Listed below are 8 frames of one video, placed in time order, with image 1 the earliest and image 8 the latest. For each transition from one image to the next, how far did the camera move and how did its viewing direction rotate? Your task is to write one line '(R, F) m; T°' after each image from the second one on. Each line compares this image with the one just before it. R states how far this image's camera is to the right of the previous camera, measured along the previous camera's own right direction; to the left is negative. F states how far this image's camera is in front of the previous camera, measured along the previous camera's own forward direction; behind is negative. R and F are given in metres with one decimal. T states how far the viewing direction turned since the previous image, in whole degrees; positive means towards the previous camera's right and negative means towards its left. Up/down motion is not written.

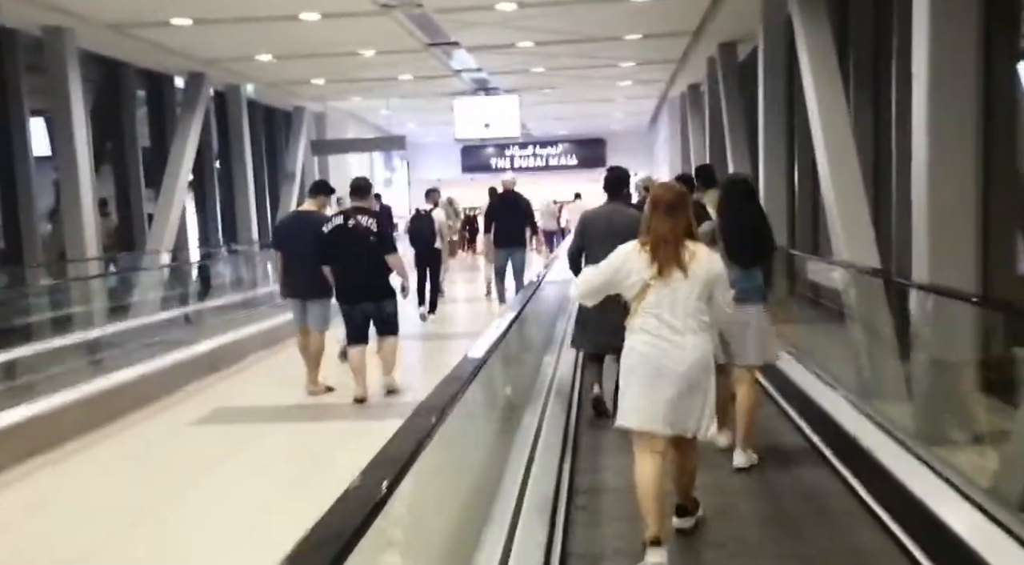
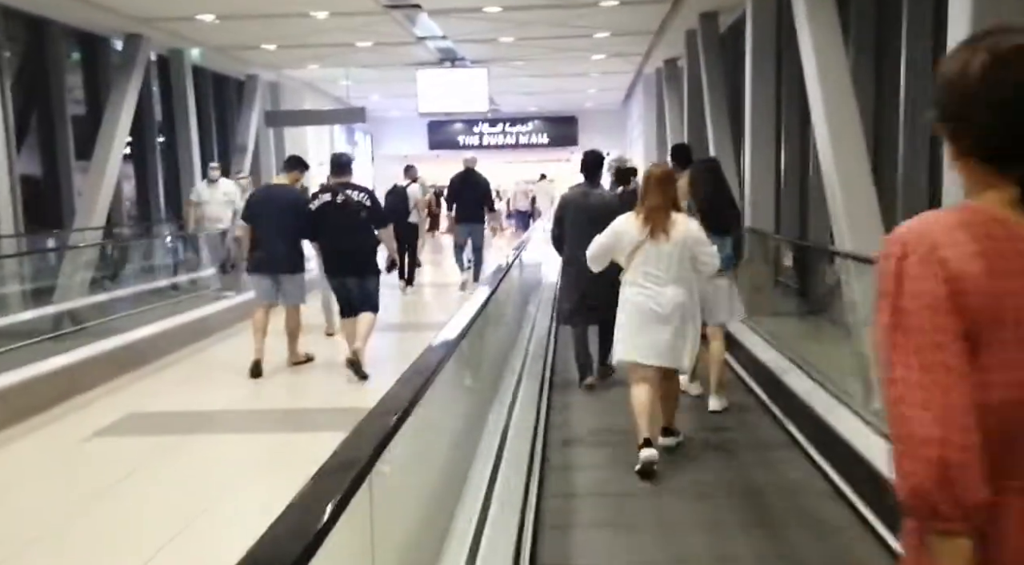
(+0.1, +0.9) m; +2°
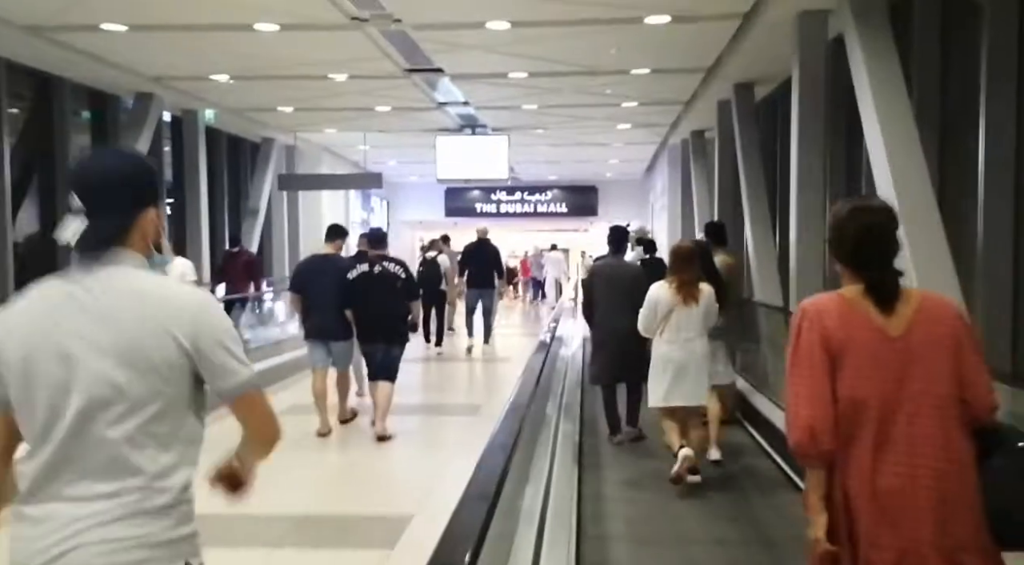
(-0.1, +0.6) m; -1°
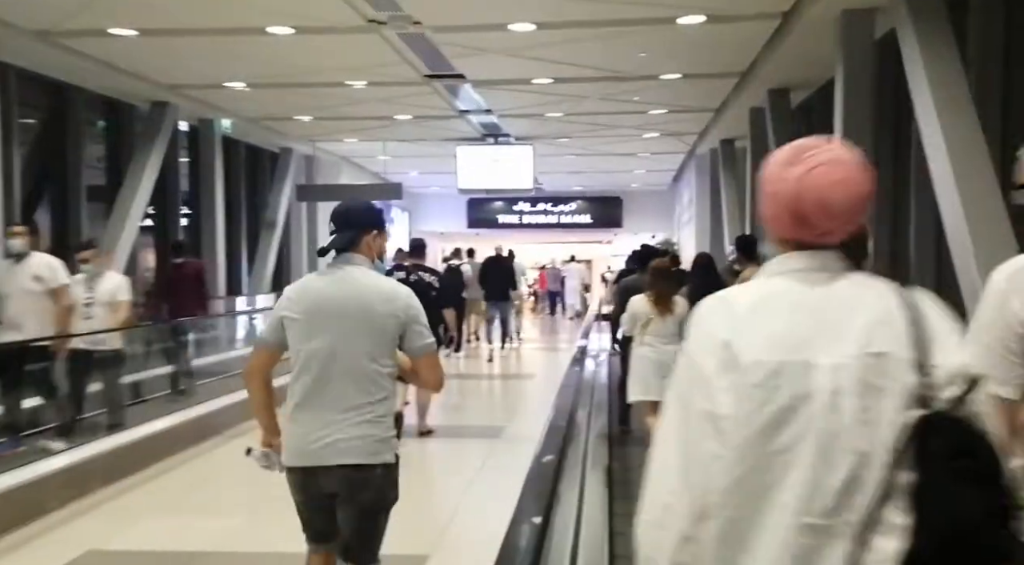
(0.0, +0.4) m; -1°
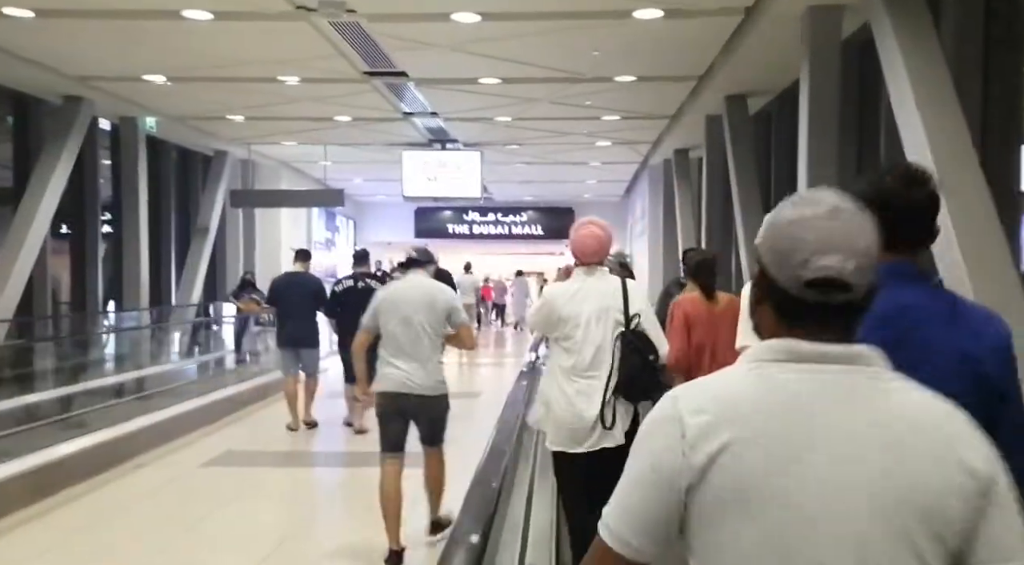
(+0.1, +0.7) m; +3°
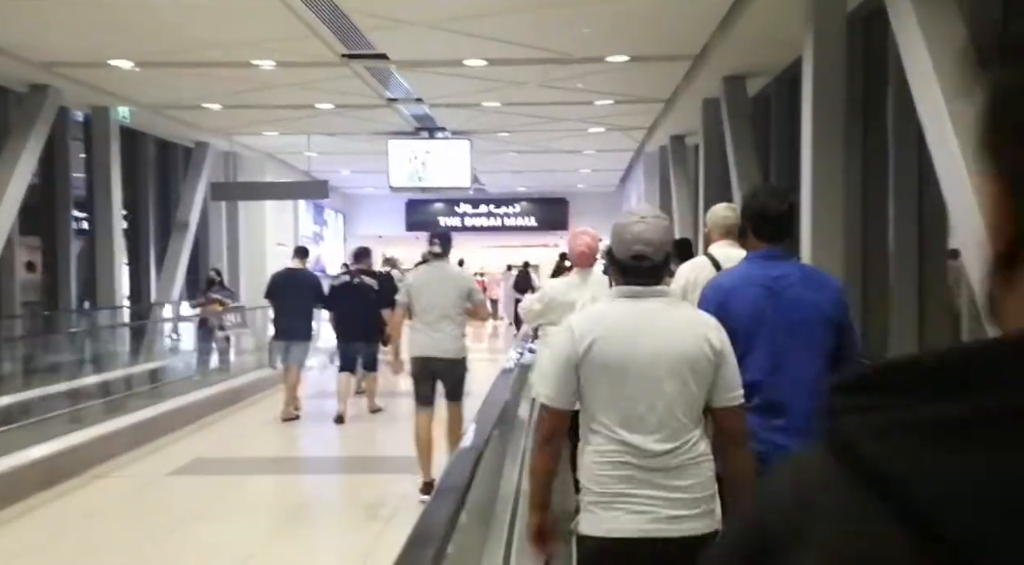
(+0.1, +0.5) m; 0°
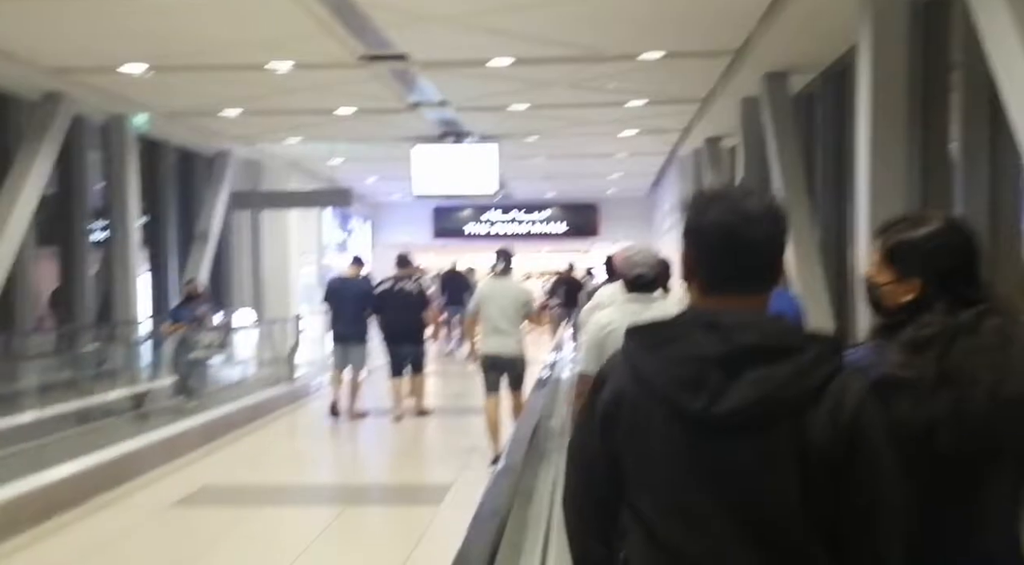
(0.0, +0.5) m; -2°
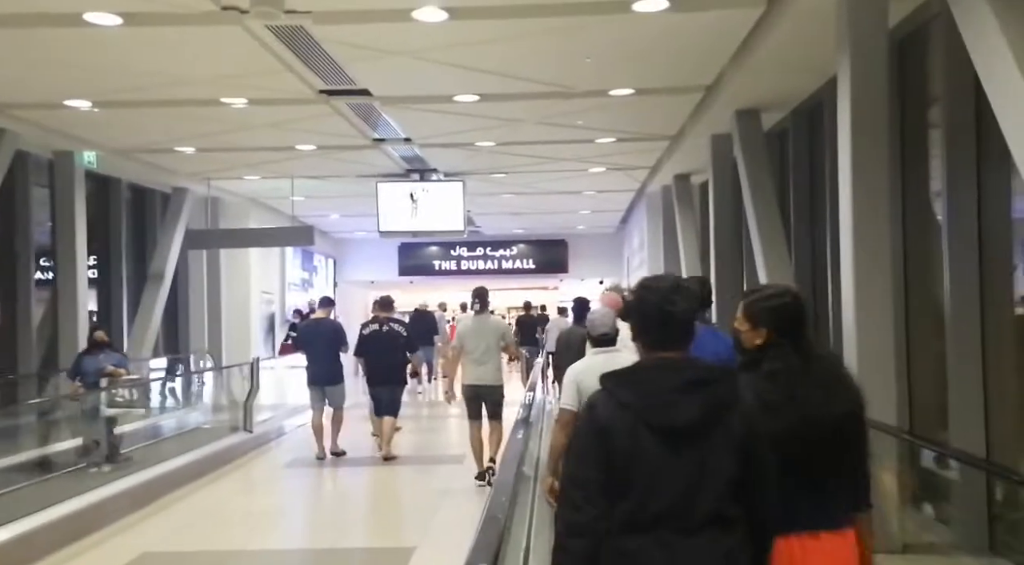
(0.0, +0.4) m; +2°
